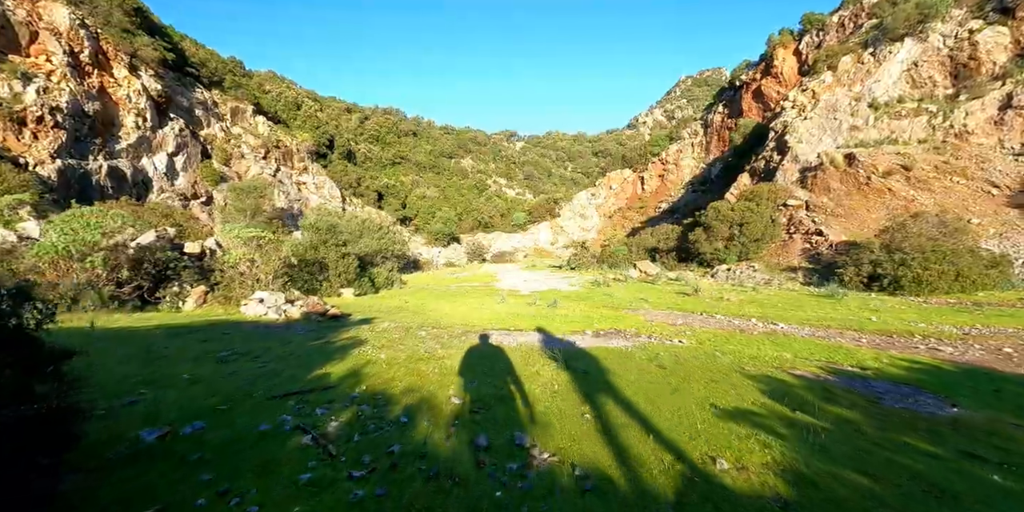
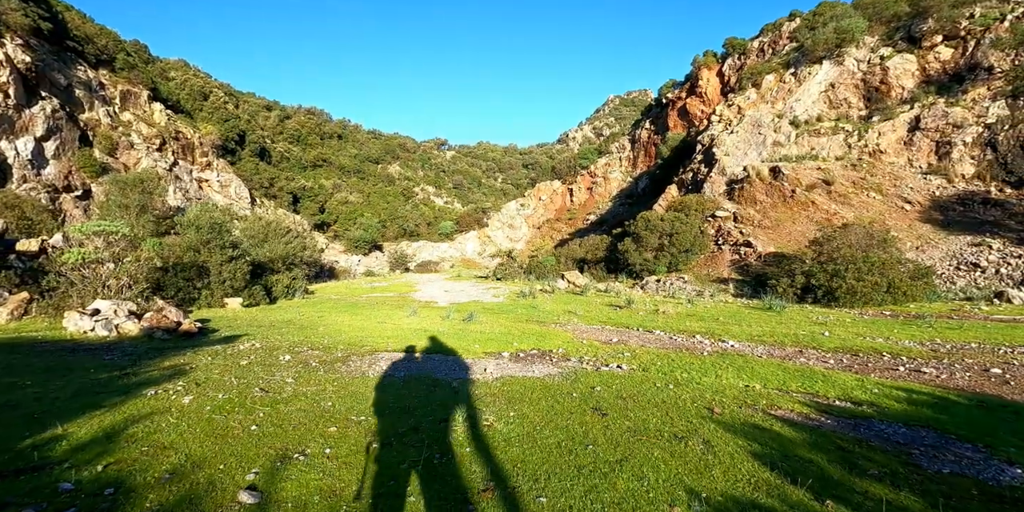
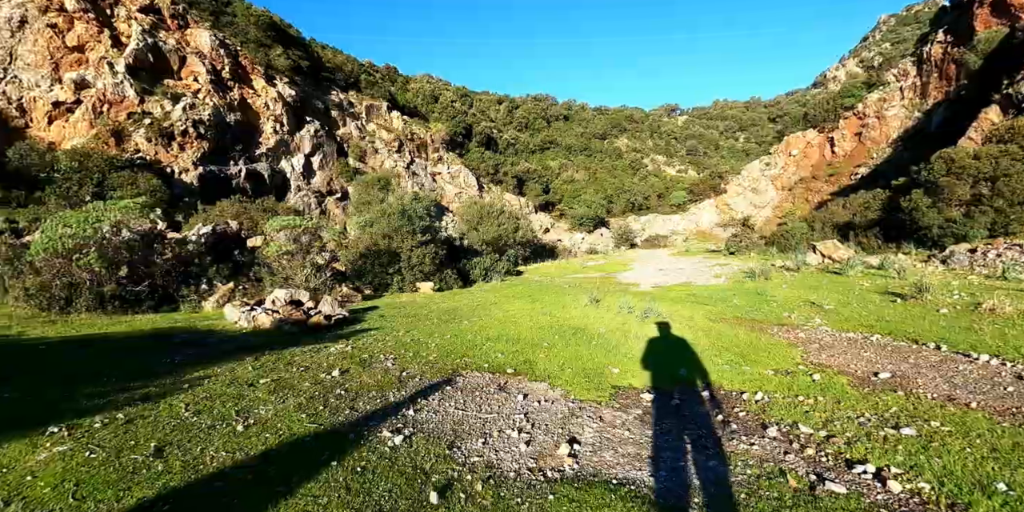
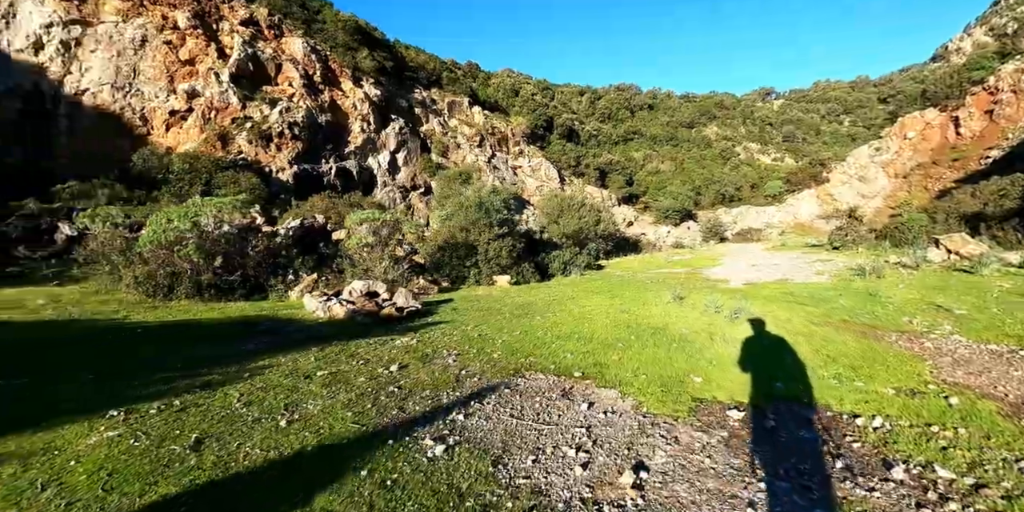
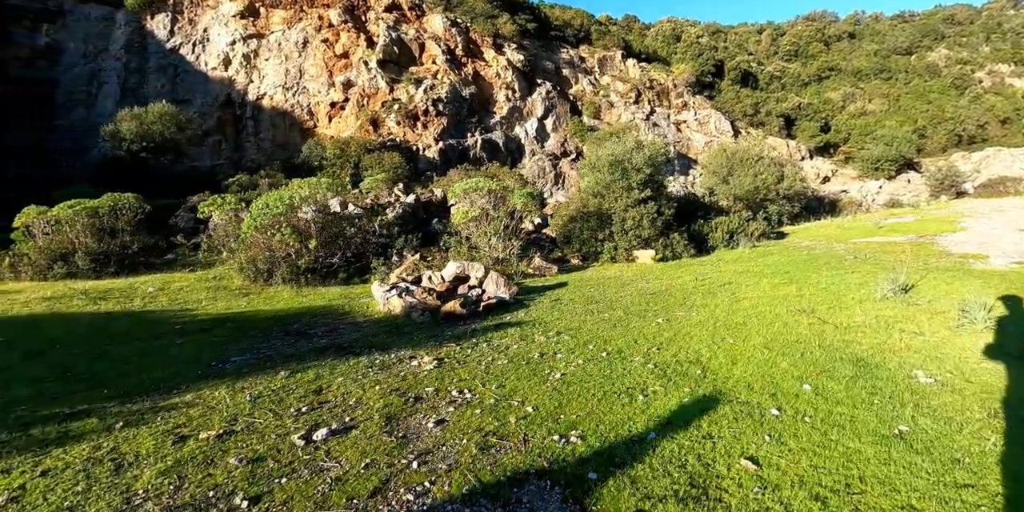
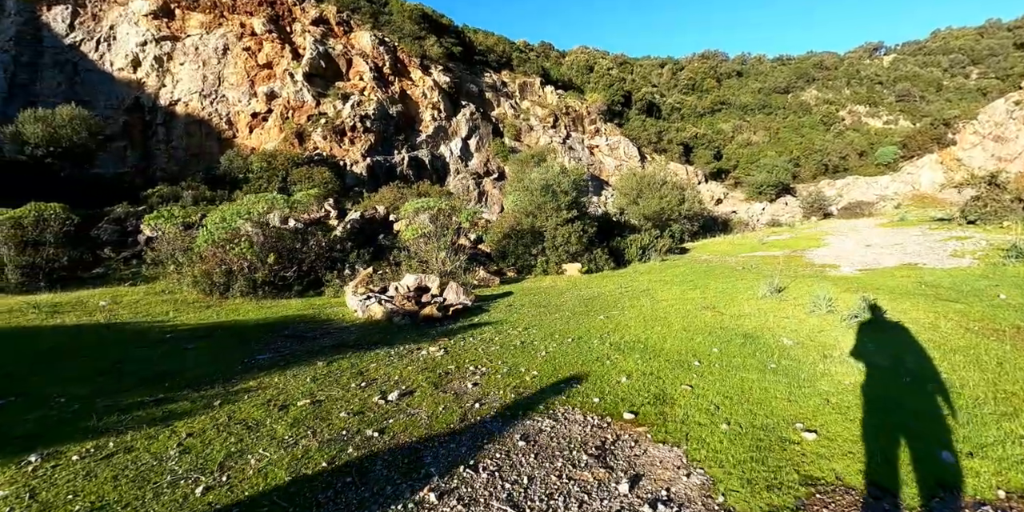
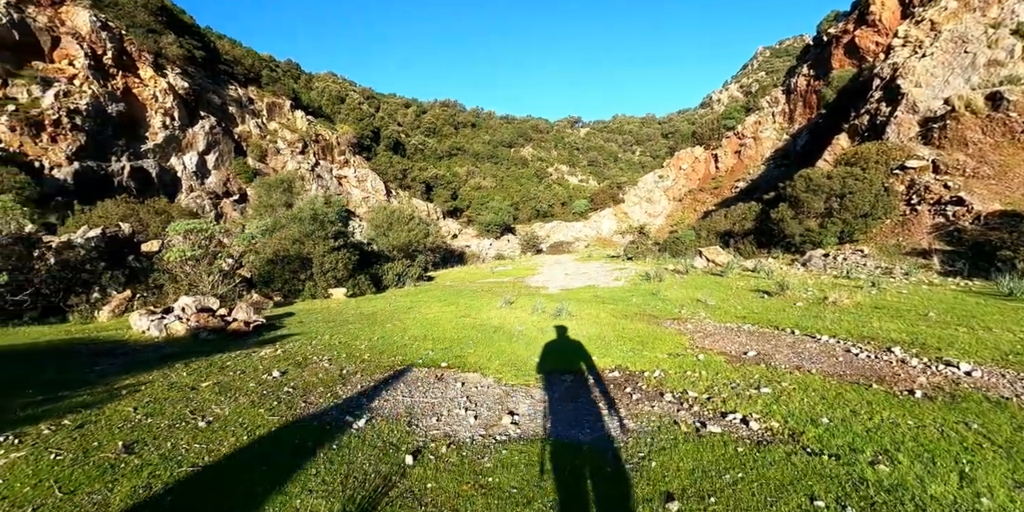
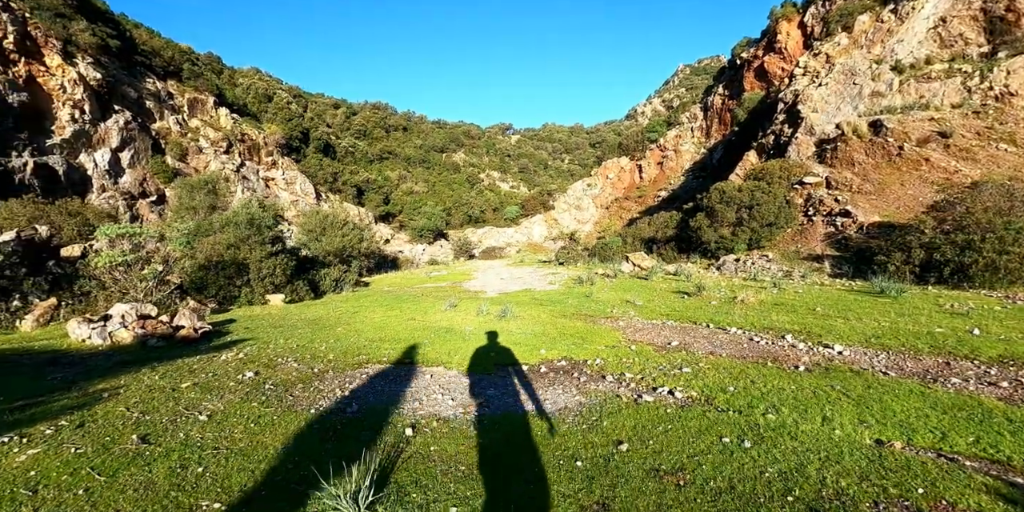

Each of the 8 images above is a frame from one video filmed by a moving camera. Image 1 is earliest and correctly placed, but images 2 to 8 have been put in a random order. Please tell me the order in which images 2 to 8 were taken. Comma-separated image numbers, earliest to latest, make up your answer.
2, 8, 7, 3, 4, 6, 5
